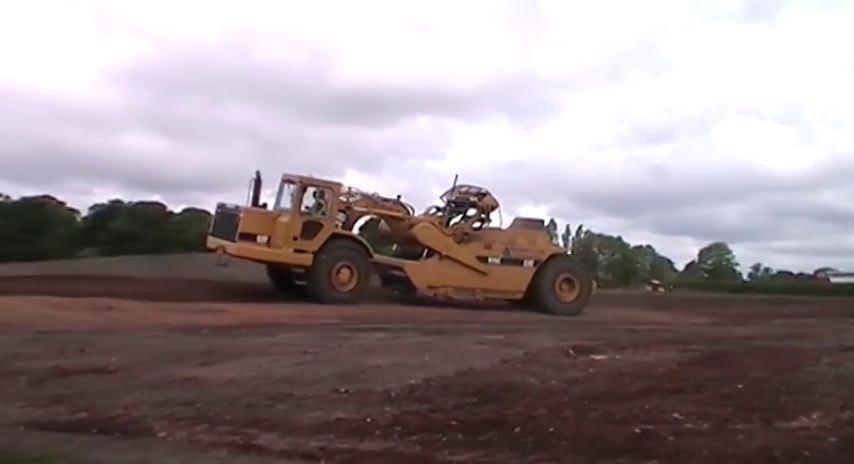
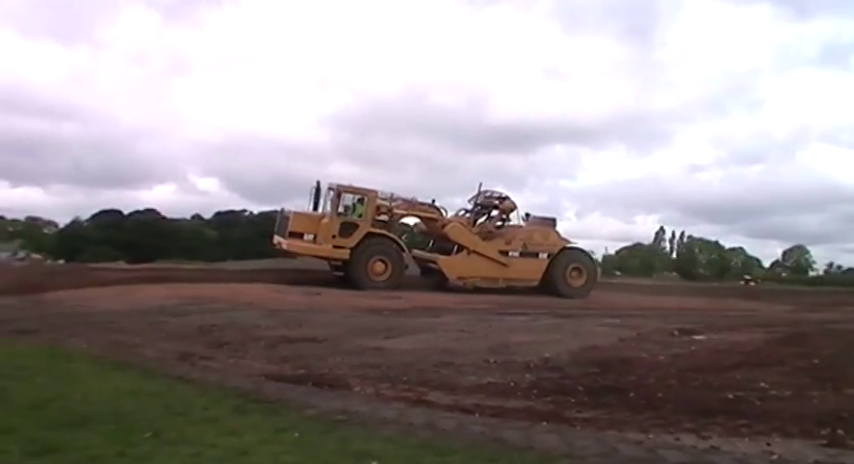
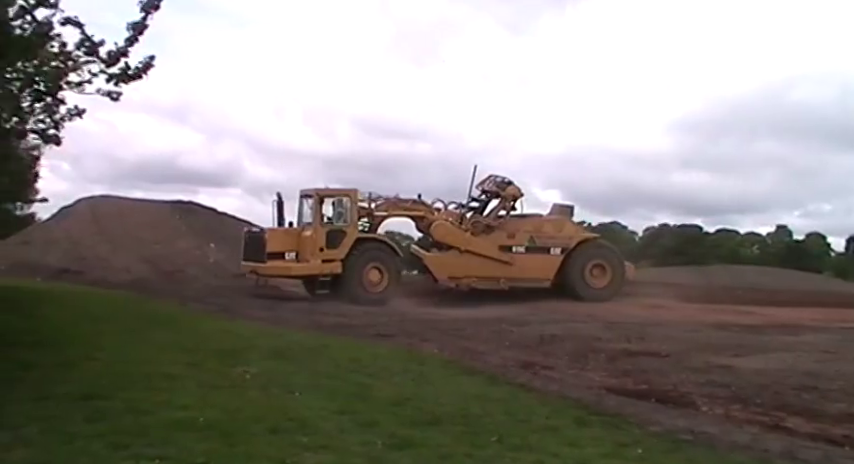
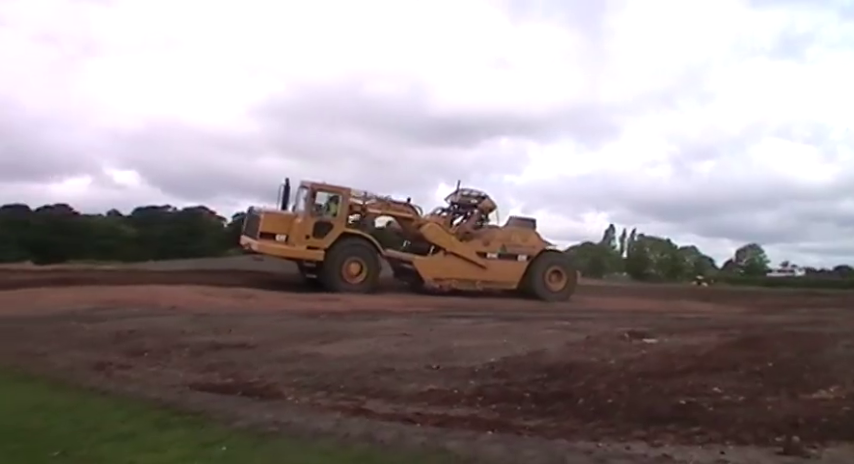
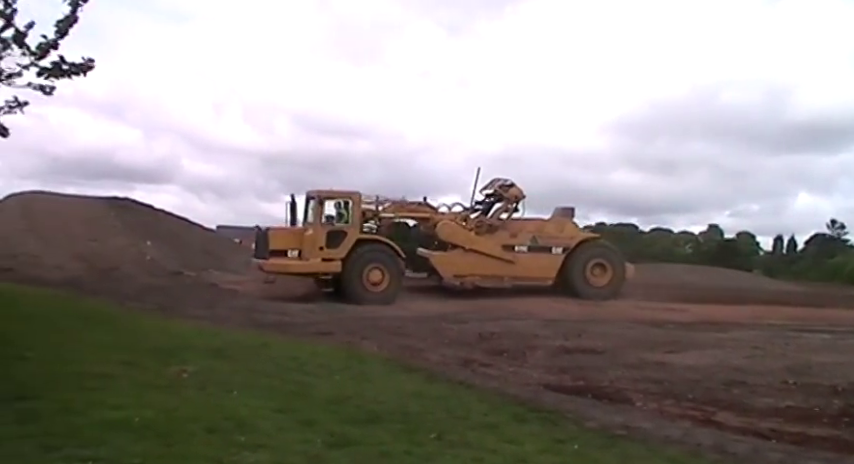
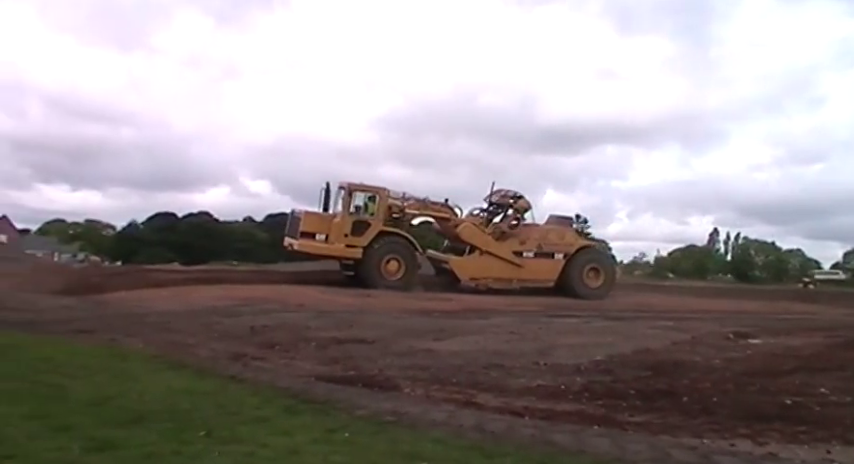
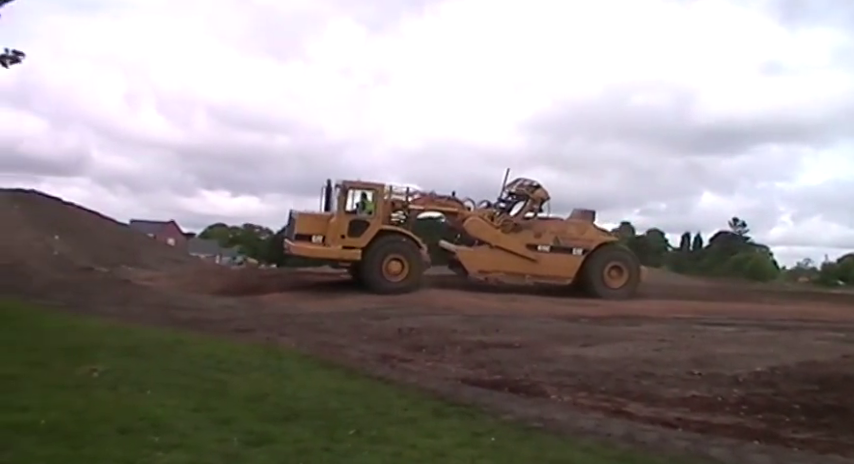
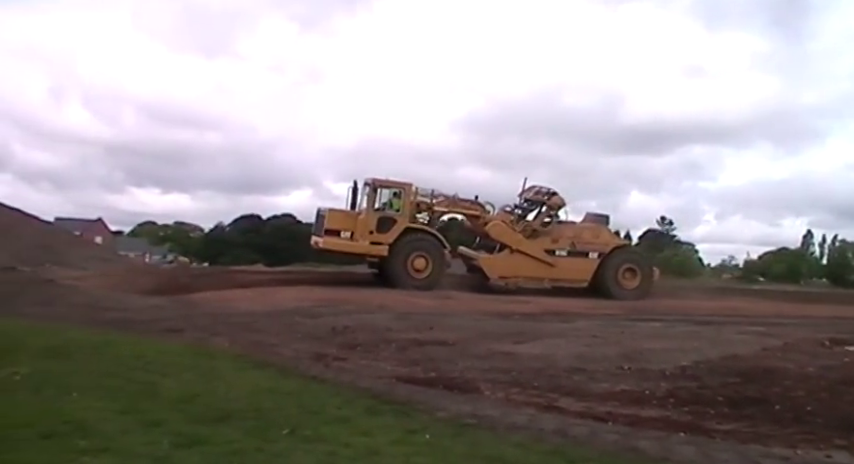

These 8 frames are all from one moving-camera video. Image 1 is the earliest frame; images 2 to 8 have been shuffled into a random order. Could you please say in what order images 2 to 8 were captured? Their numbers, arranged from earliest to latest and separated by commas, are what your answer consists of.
4, 2, 6, 8, 7, 5, 3
